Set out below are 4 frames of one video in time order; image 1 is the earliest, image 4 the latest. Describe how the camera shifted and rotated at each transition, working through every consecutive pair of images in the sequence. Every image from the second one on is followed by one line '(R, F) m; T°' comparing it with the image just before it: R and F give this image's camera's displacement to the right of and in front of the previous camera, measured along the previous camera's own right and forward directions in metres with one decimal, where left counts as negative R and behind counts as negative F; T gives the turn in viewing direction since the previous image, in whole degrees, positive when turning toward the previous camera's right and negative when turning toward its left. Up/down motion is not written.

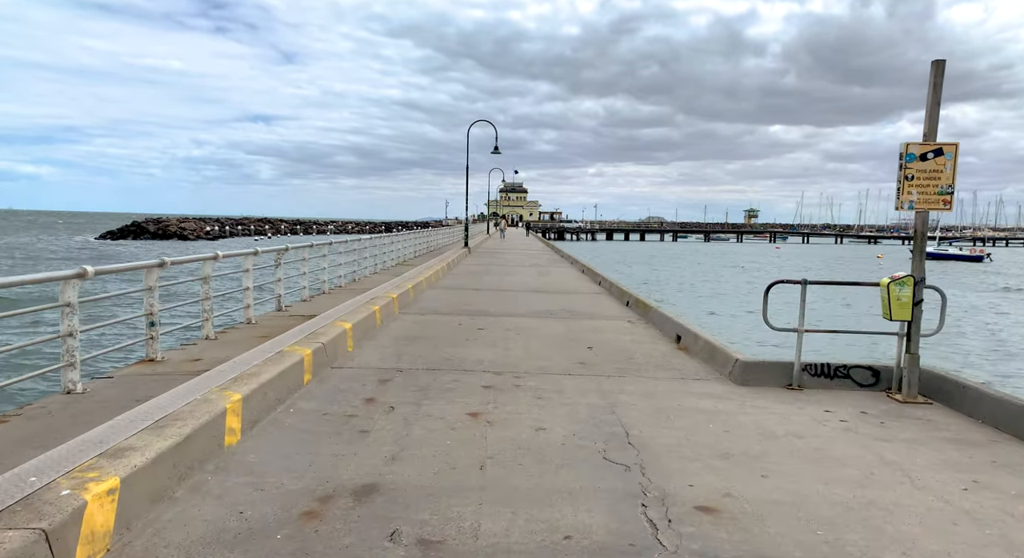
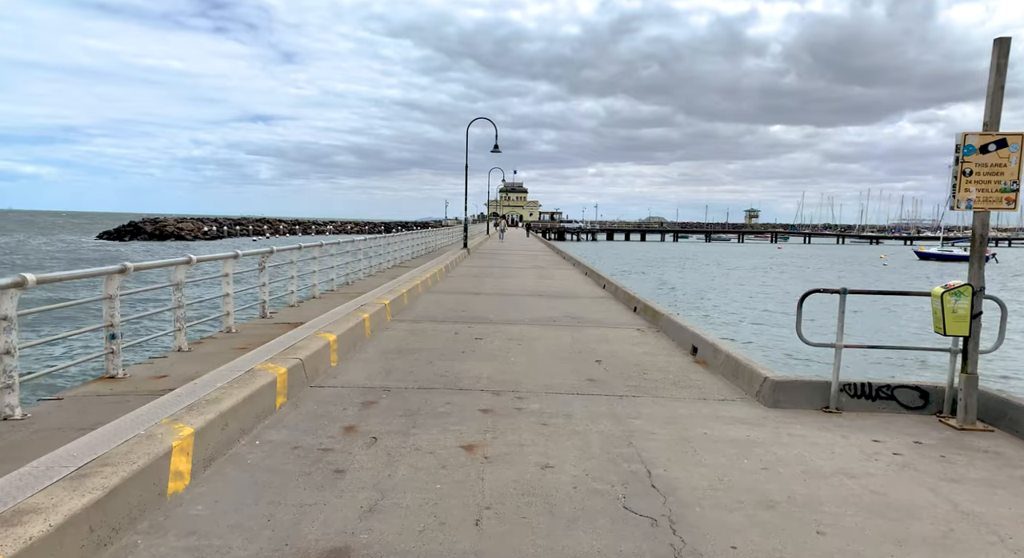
(0.0, +0.8) m; 0°
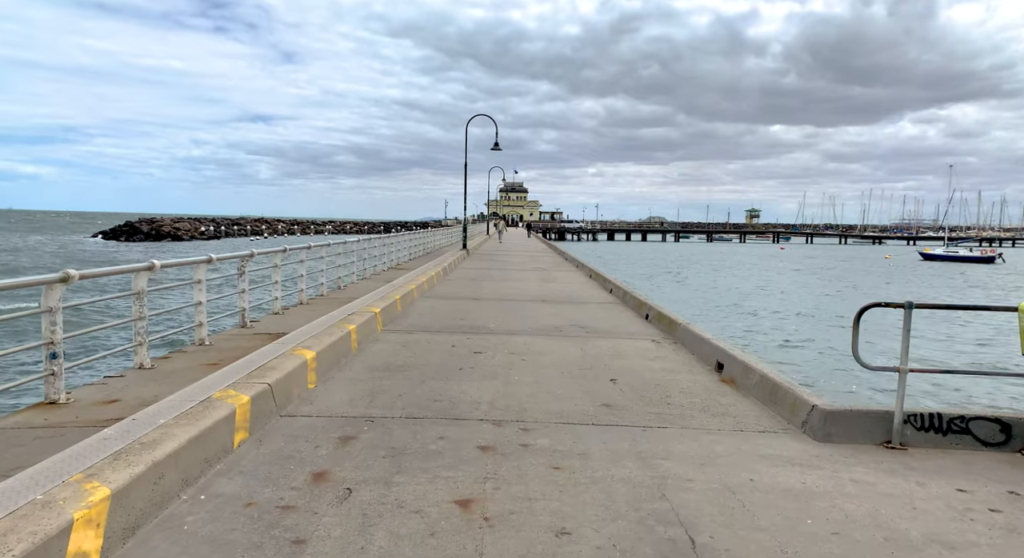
(0.0, +1.0) m; 0°
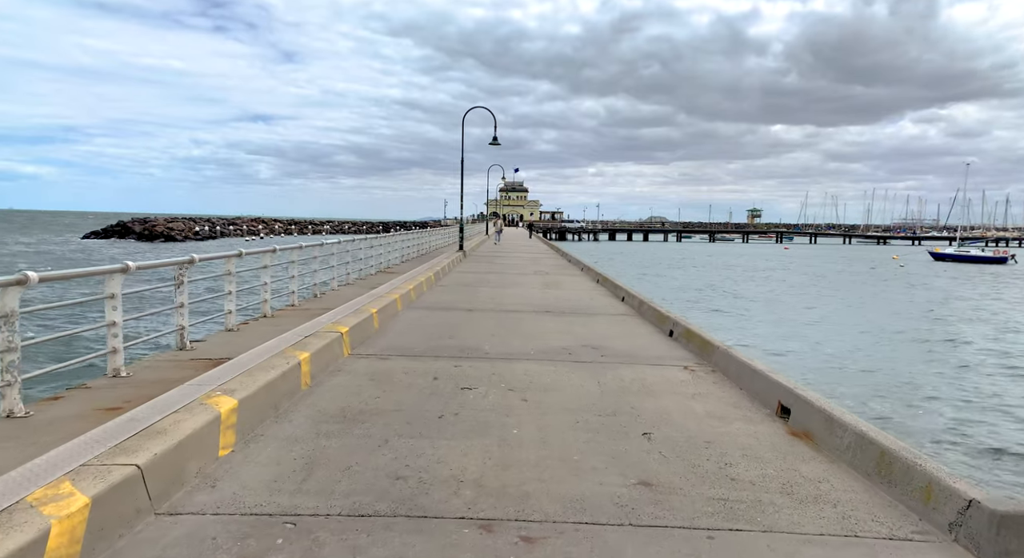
(0.0, +2.0) m; 0°
